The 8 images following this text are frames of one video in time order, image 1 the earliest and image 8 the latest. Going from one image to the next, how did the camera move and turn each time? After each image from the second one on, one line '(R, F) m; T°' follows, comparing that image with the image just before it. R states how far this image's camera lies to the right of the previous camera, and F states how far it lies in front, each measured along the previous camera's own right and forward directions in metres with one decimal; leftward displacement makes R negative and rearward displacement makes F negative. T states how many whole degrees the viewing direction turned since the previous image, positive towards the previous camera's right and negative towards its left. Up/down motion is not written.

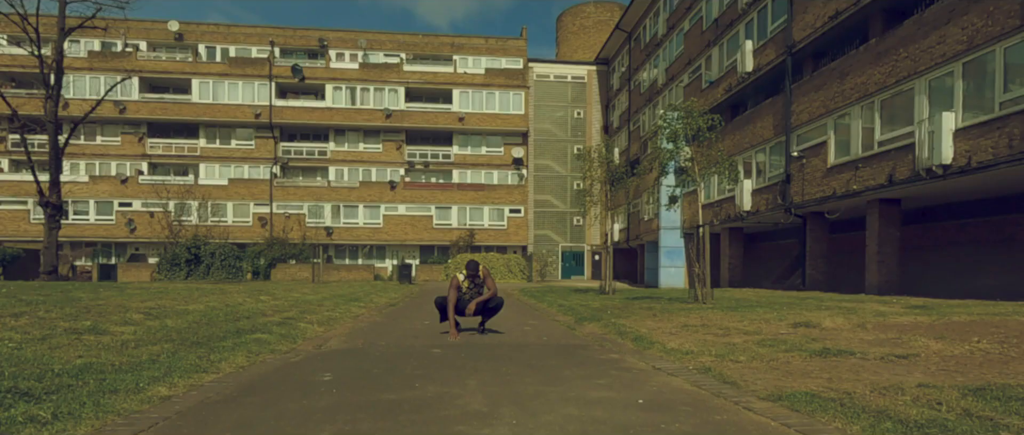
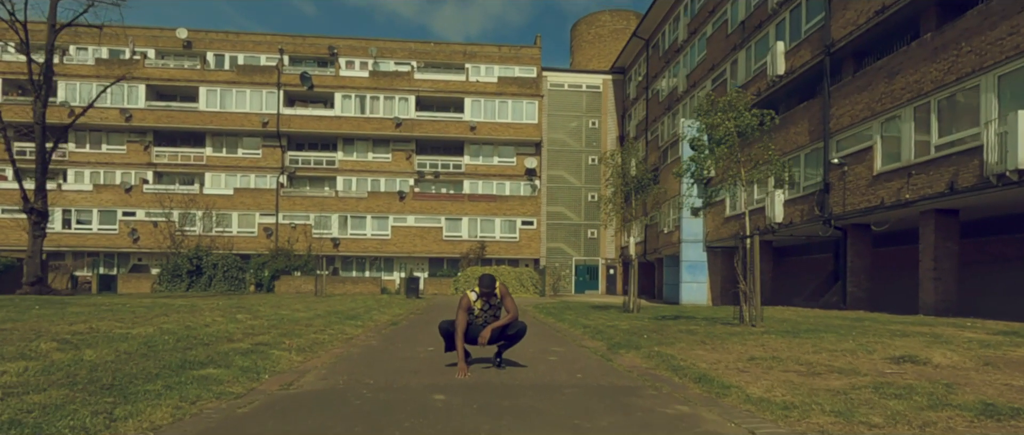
(-0.2, +1.9) m; -1°
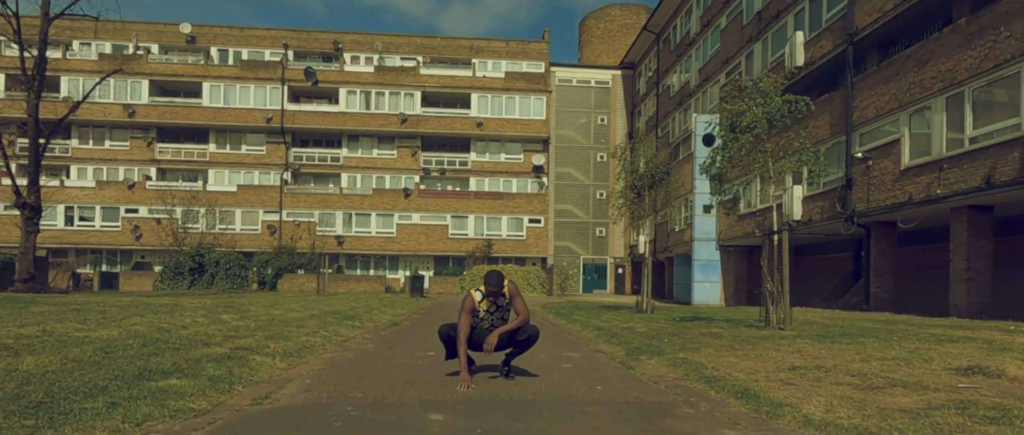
(0.0, +0.9) m; -1°
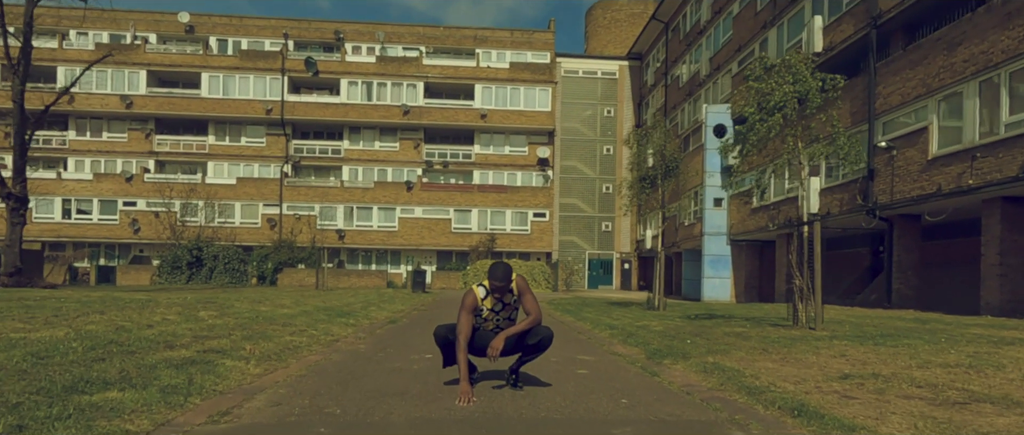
(-0.1, +1.0) m; 0°
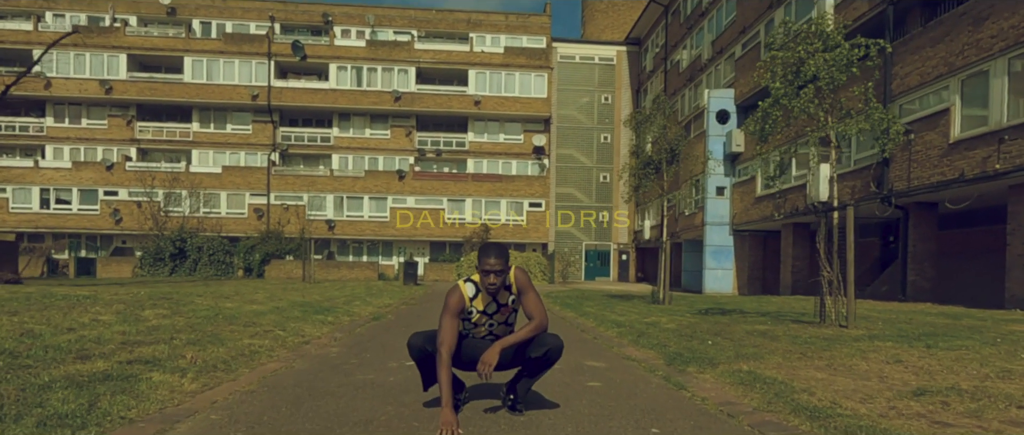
(0.0, +1.2) m; +1°
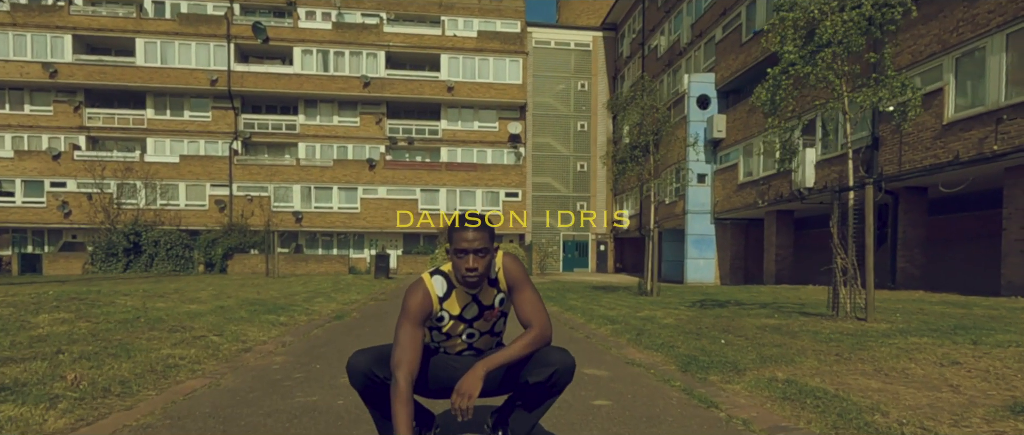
(-0.1, +1.3) m; +3°
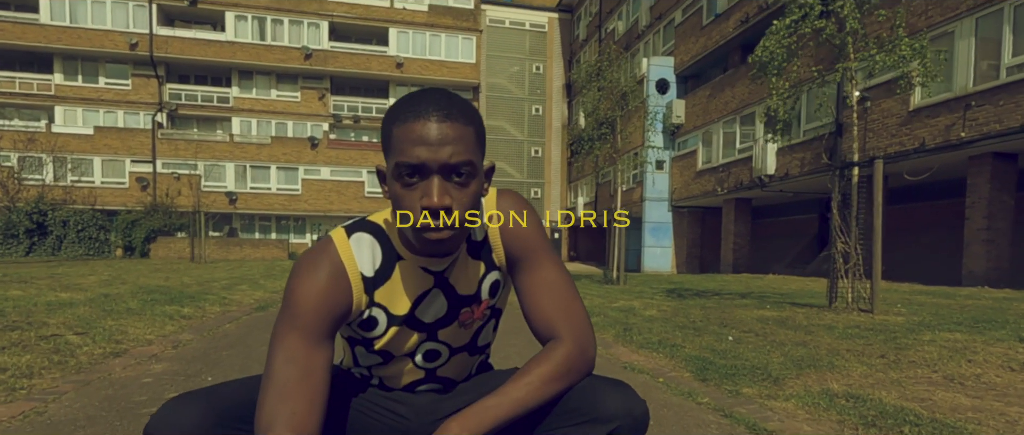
(-0.2, +1.5) m; +5°
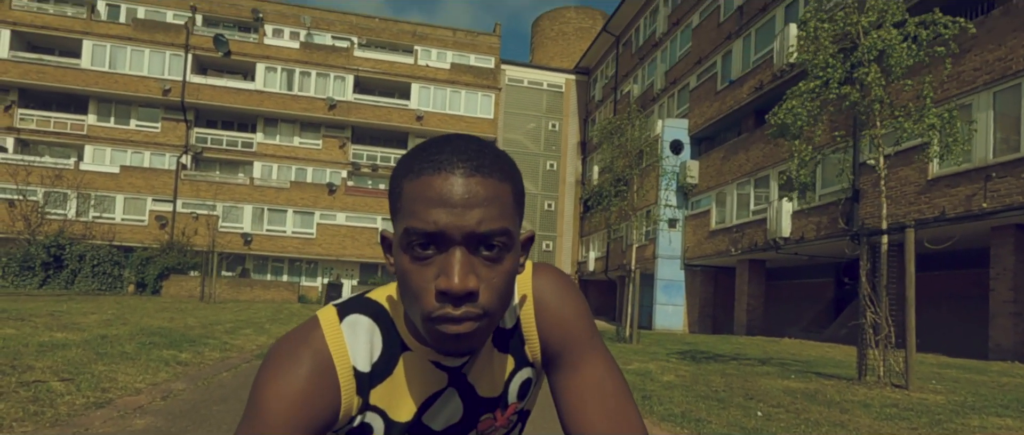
(0.0, +0.2) m; -1°
